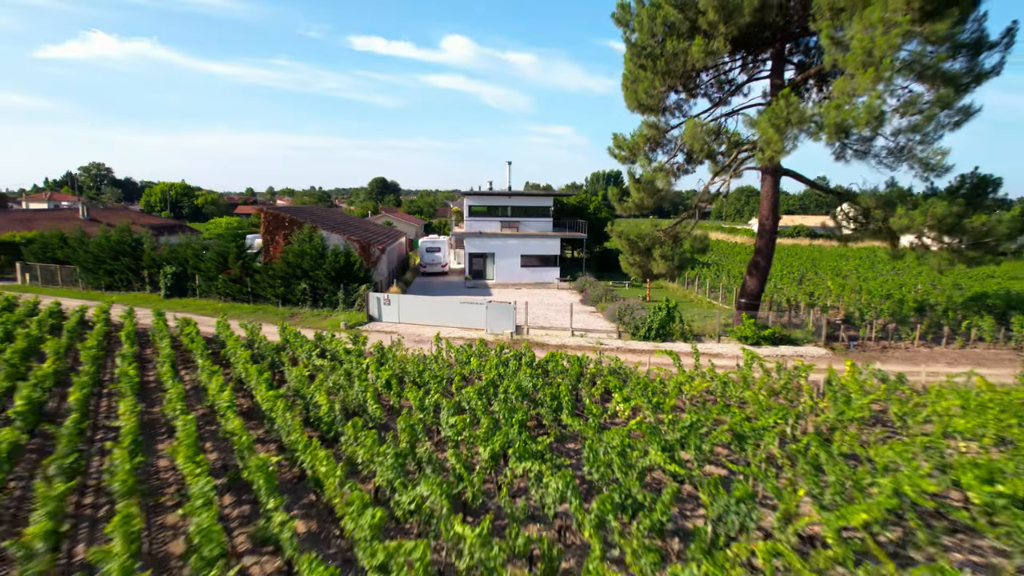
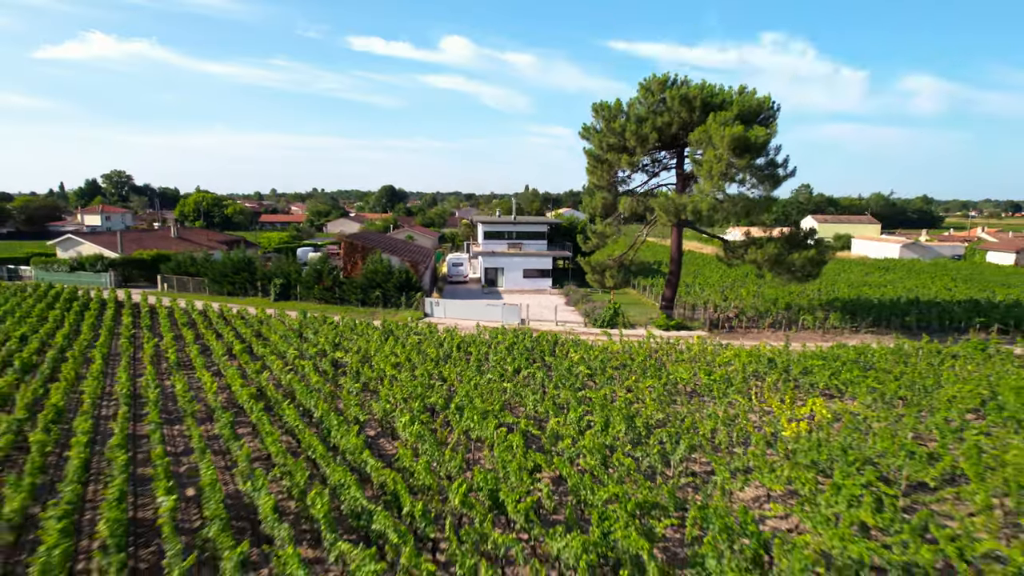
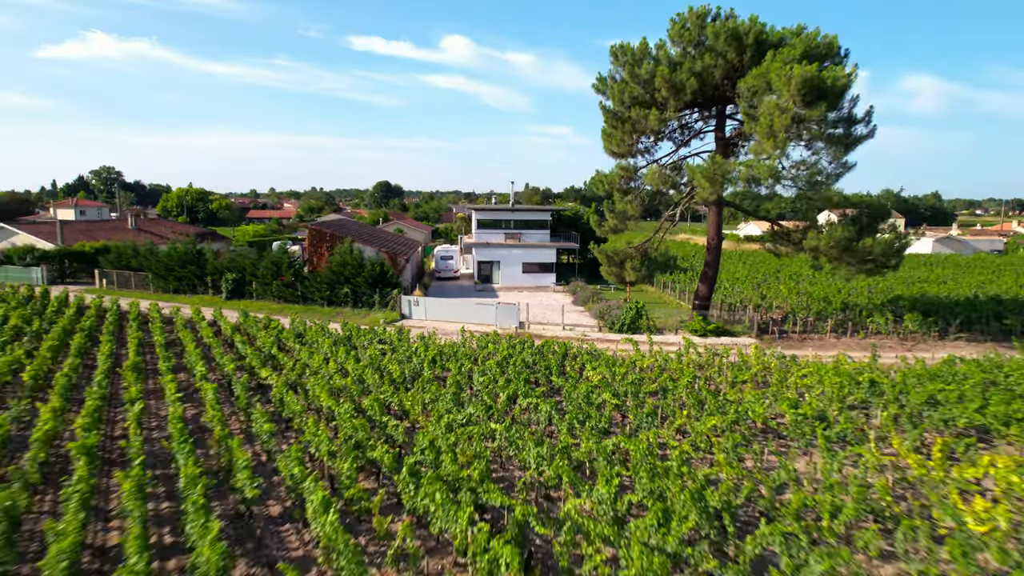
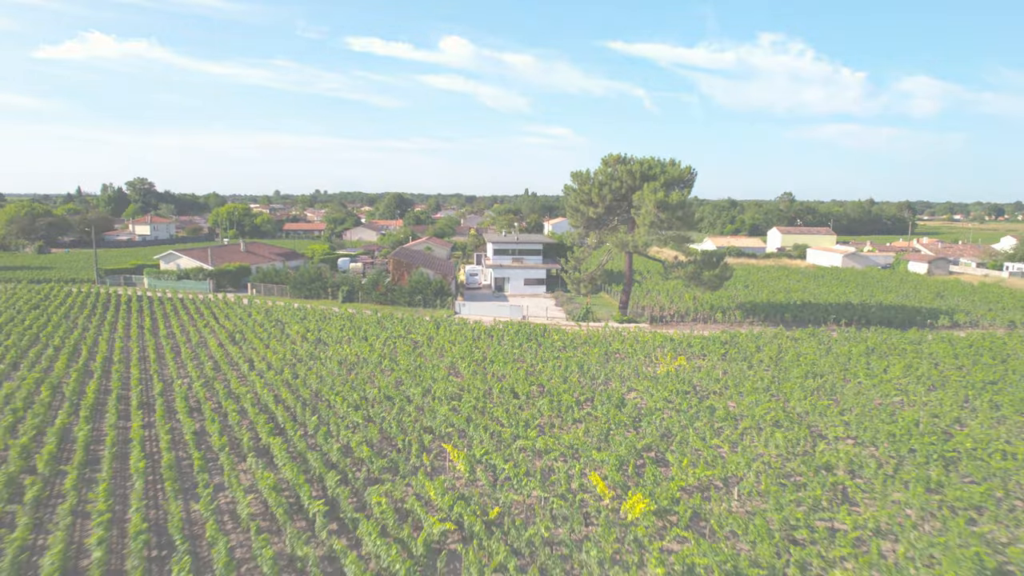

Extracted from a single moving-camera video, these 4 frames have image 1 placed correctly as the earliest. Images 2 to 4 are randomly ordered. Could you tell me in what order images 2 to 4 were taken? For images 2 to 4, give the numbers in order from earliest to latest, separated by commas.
3, 2, 4
